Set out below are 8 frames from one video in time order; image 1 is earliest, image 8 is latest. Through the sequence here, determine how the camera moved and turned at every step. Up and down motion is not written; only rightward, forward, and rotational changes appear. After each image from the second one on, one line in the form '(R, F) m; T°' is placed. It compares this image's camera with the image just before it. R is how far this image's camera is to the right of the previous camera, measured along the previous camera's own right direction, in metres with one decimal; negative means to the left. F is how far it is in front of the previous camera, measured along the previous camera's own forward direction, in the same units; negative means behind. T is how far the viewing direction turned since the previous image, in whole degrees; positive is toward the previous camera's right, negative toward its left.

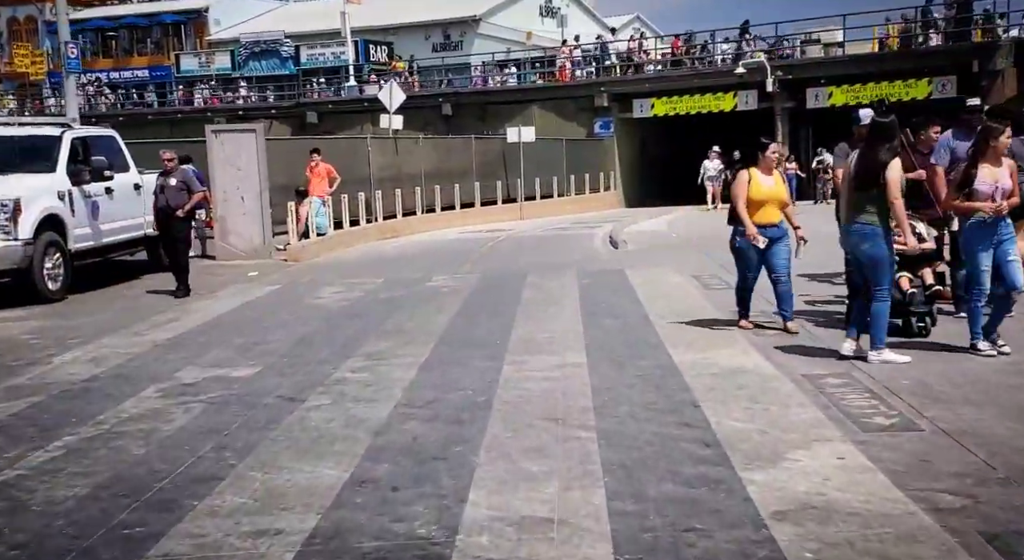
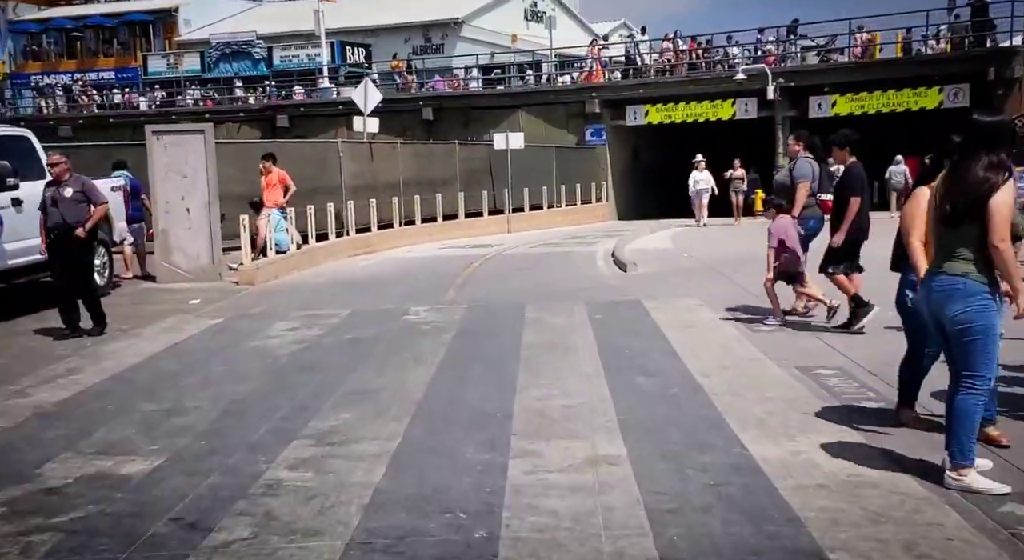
(-0.2, +2.6) m; +1°
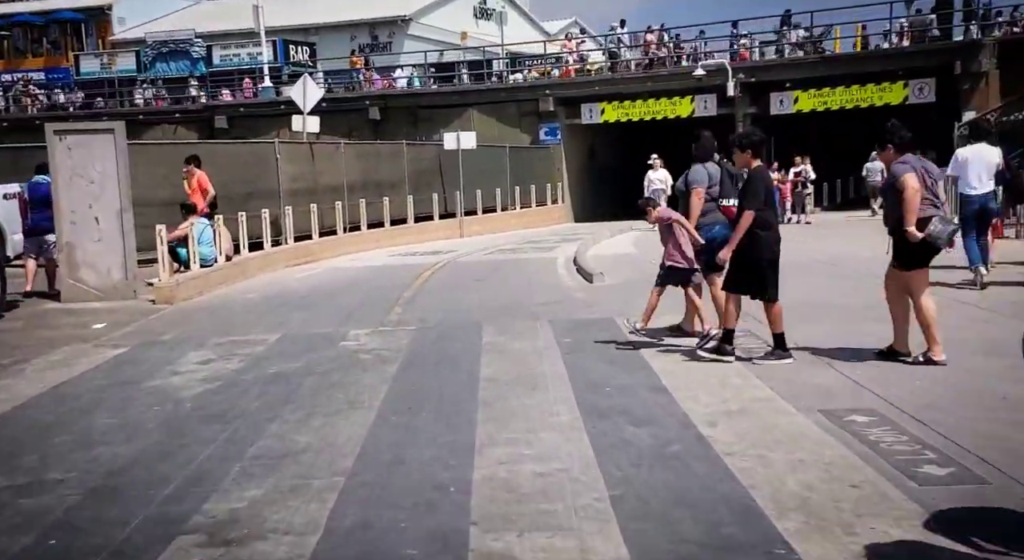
(0.0, +1.7) m; +3°
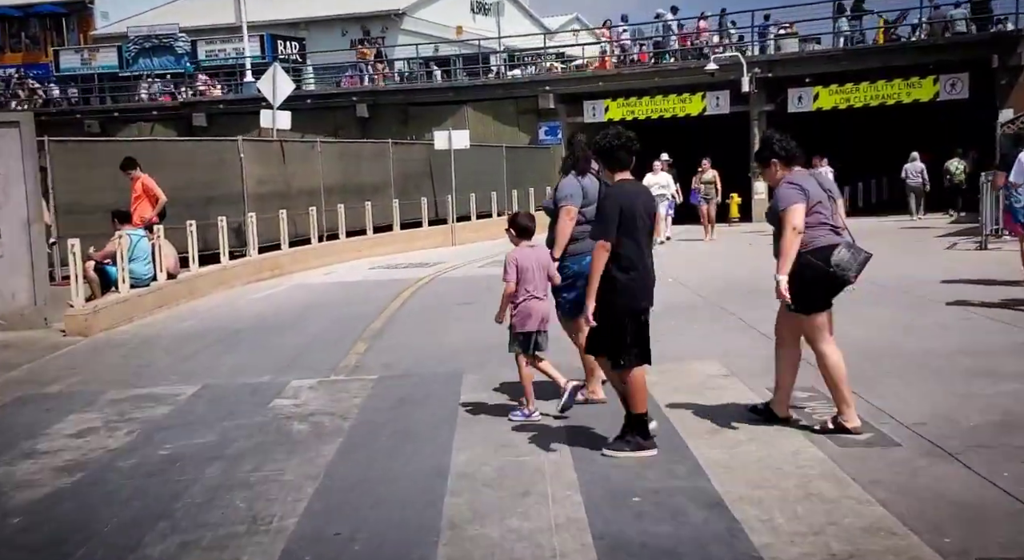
(+0.1, +2.5) m; 0°
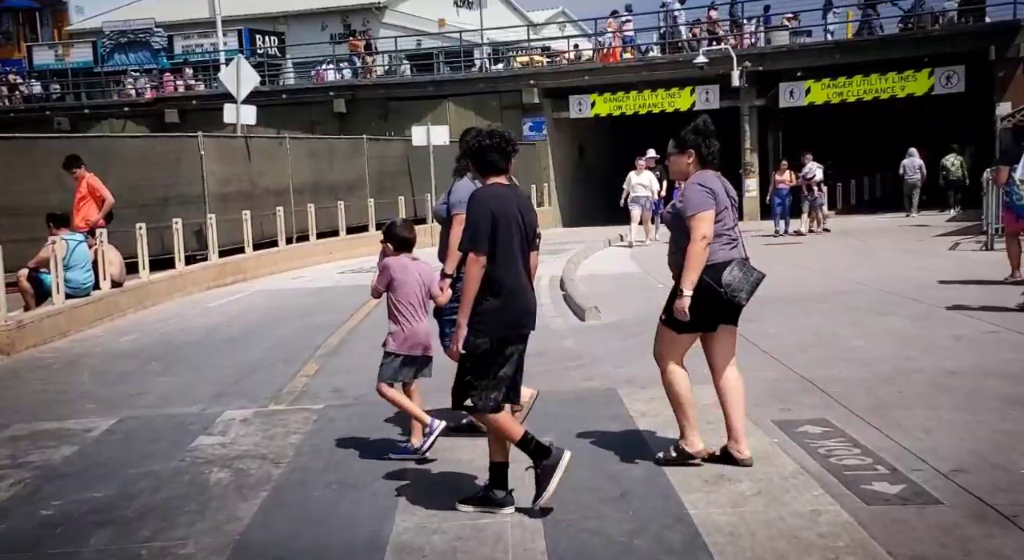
(+0.2, +1.1) m; +1°
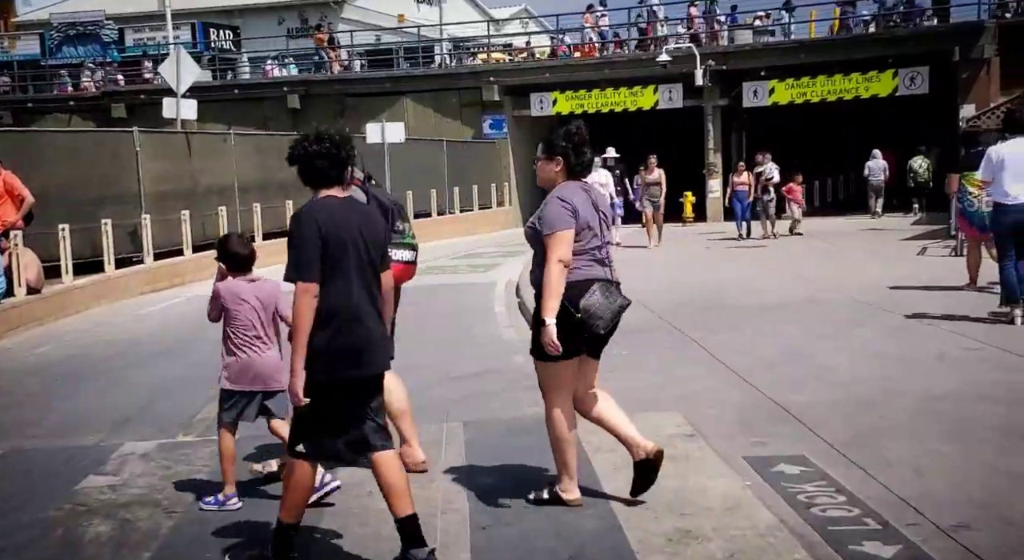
(+0.1, +0.8) m; +2°
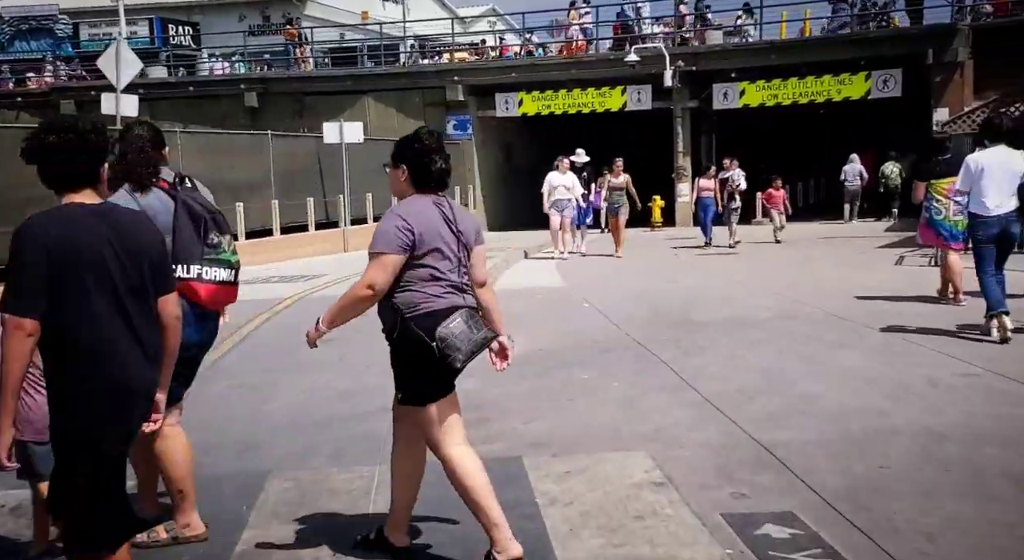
(+0.1, +0.9) m; +2°
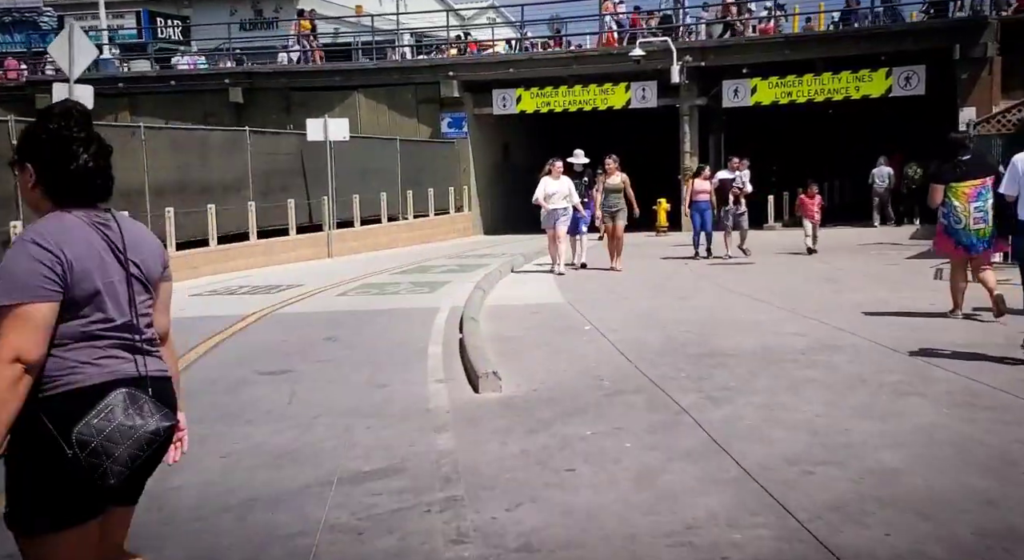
(+0.1, +1.7) m; 0°
